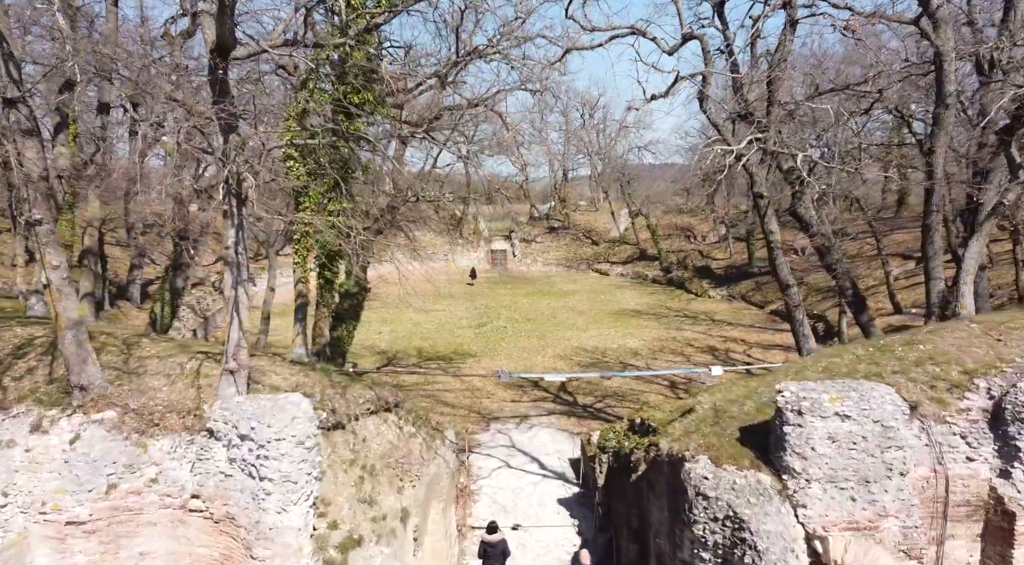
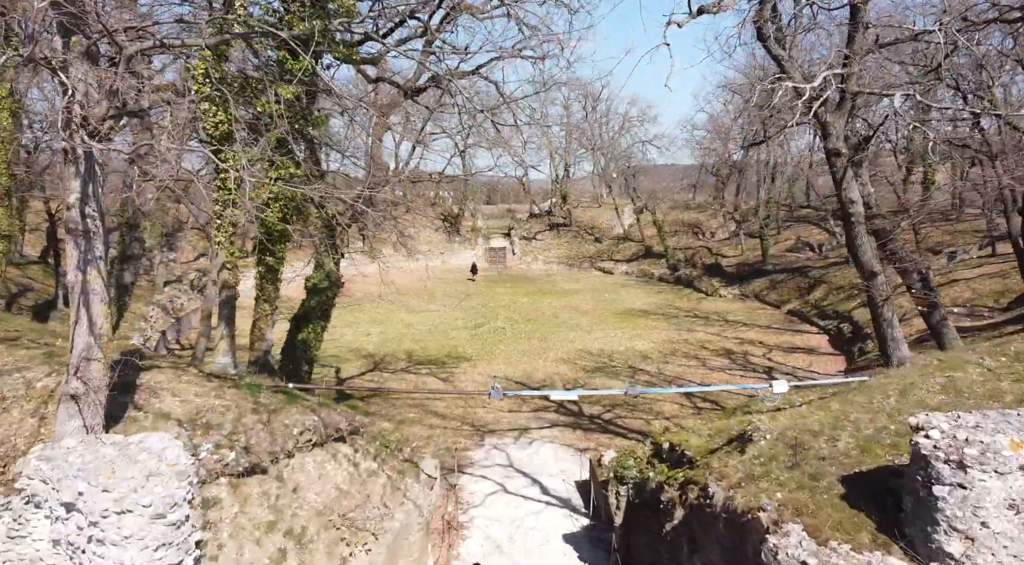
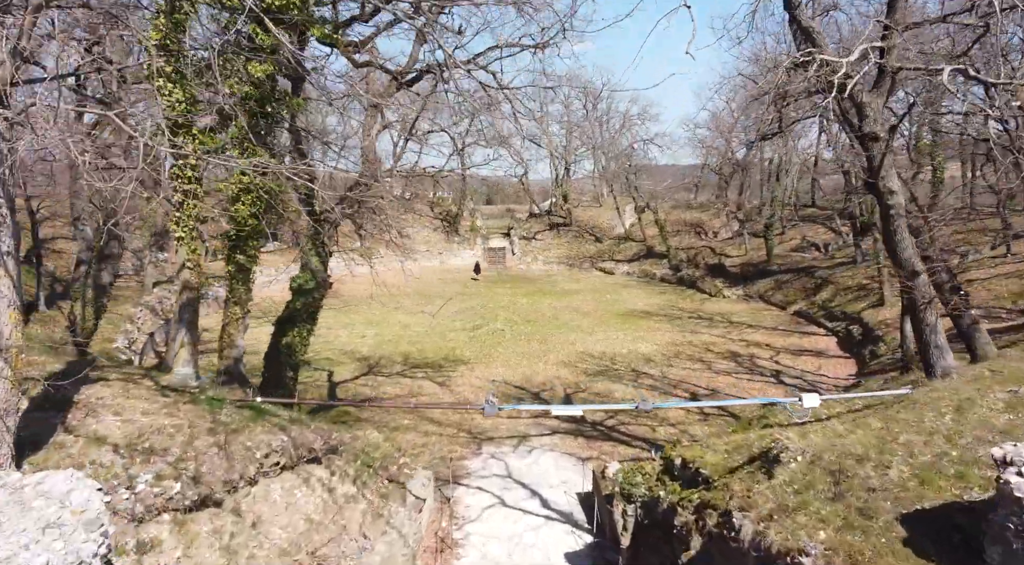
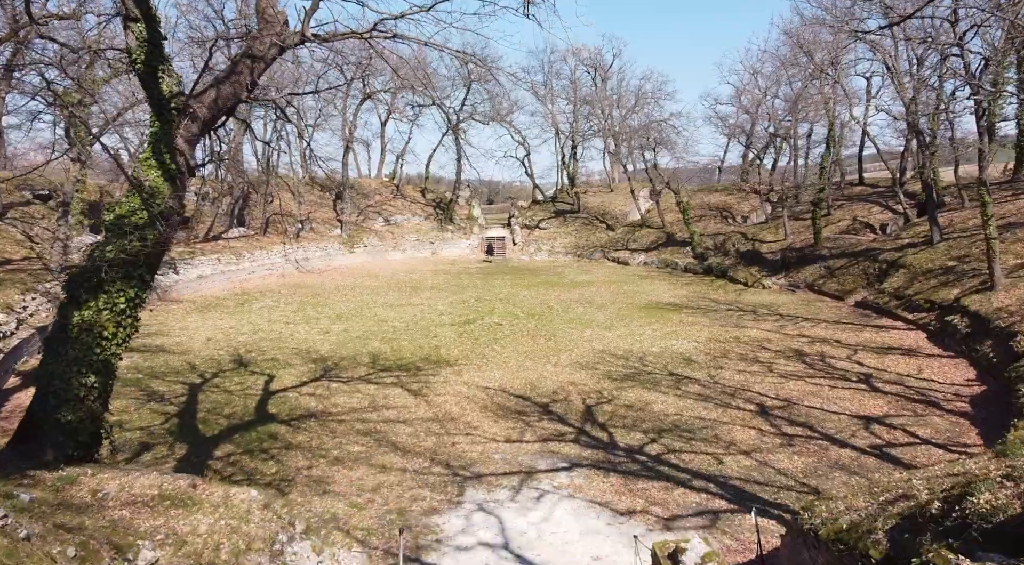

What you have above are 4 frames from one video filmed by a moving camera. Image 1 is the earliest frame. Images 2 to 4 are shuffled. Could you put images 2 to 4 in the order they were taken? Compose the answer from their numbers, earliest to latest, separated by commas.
2, 3, 4
